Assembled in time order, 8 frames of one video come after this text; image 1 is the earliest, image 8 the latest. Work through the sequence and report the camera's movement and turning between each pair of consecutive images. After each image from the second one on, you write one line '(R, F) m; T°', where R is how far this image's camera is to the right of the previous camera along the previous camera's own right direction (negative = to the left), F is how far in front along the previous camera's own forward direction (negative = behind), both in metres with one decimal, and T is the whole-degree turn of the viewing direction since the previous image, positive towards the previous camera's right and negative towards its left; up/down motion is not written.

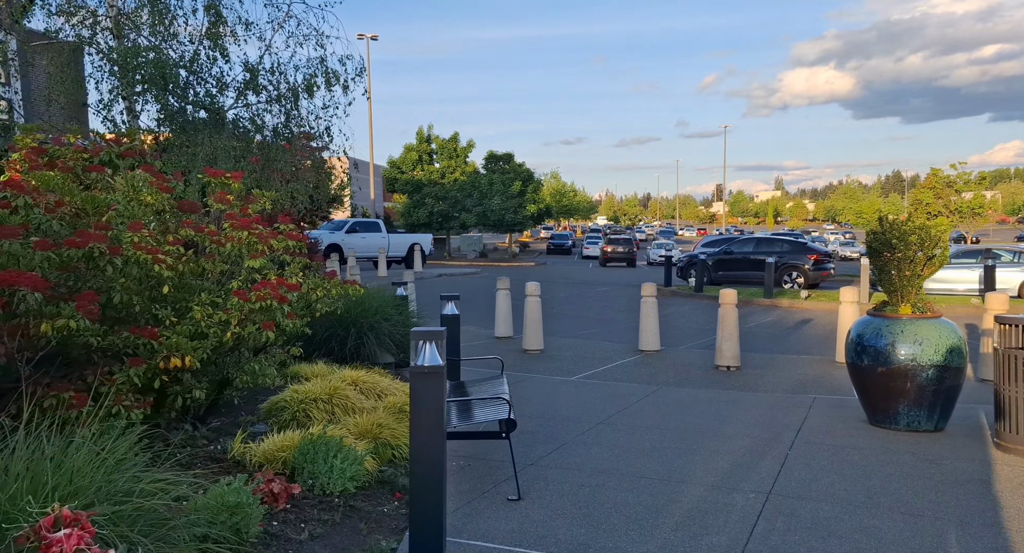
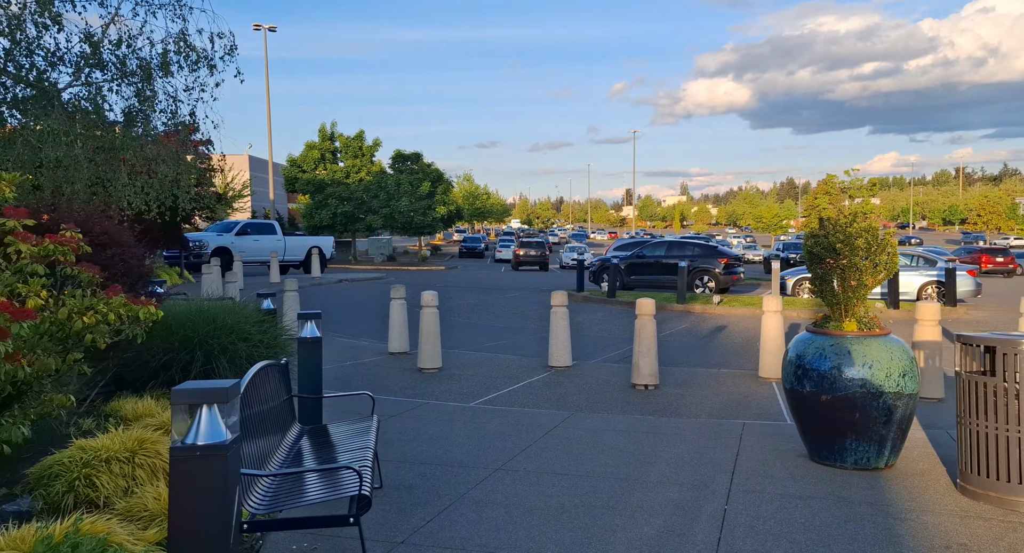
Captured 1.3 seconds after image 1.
(+0.3, +1.3) m; +6°
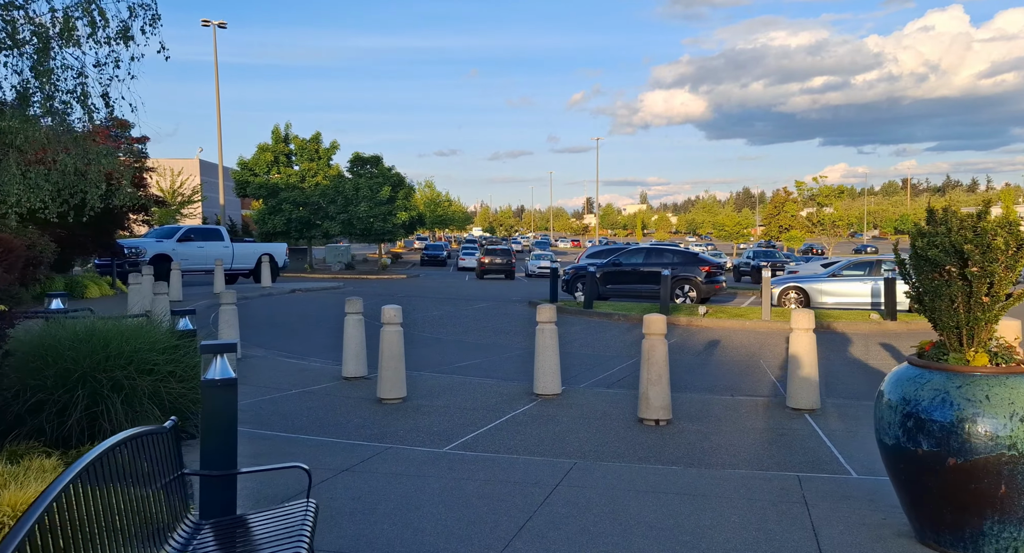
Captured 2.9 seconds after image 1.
(-0.2, +1.8) m; +3°
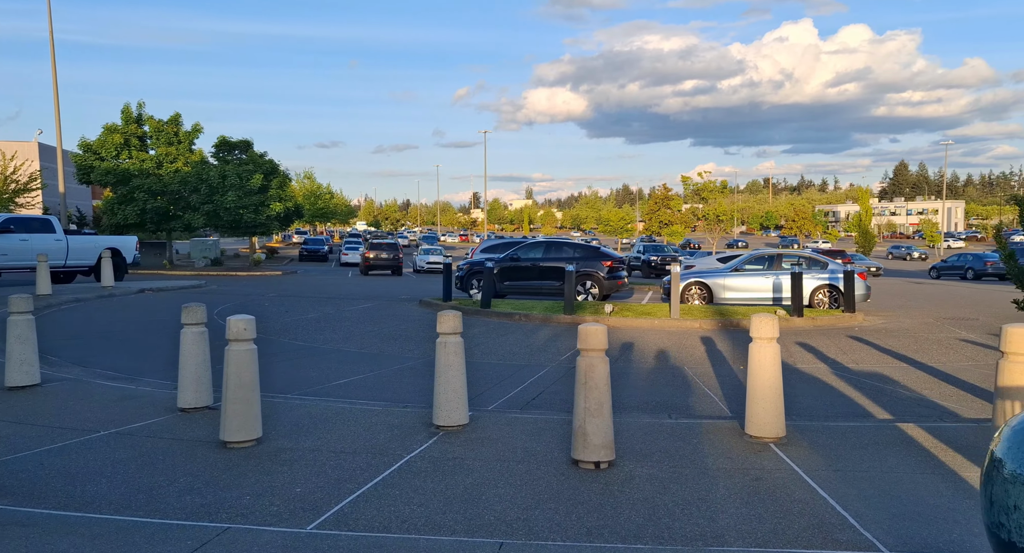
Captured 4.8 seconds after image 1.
(0.0, +2.1) m; +7°
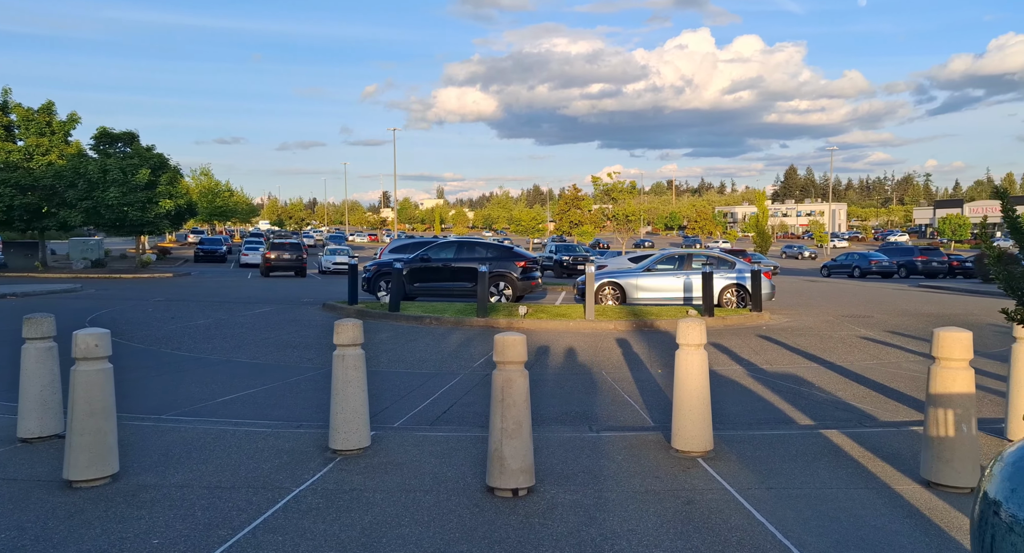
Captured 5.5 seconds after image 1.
(0.0, +0.7) m; +6°
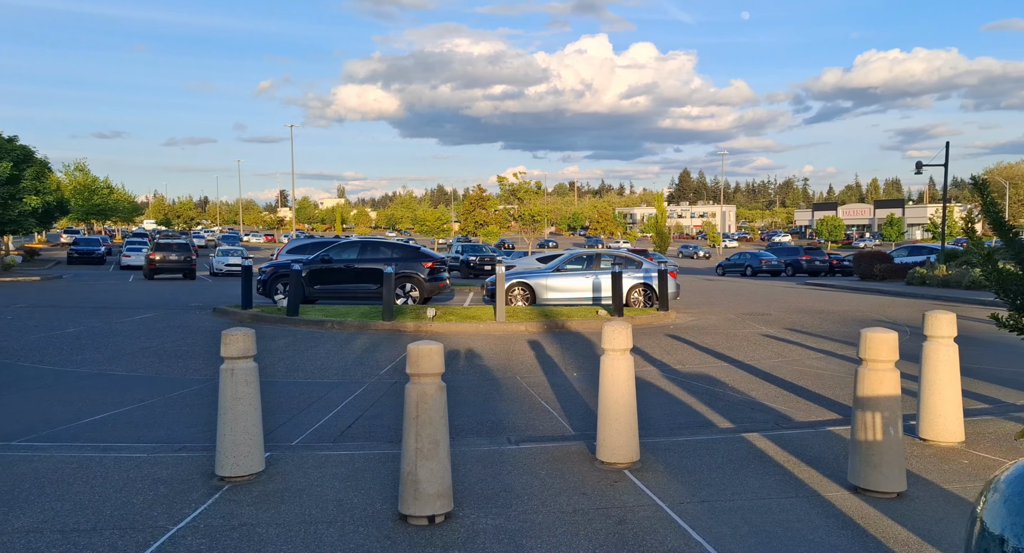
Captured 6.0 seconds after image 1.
(-0.1, +0.6) m; +6°
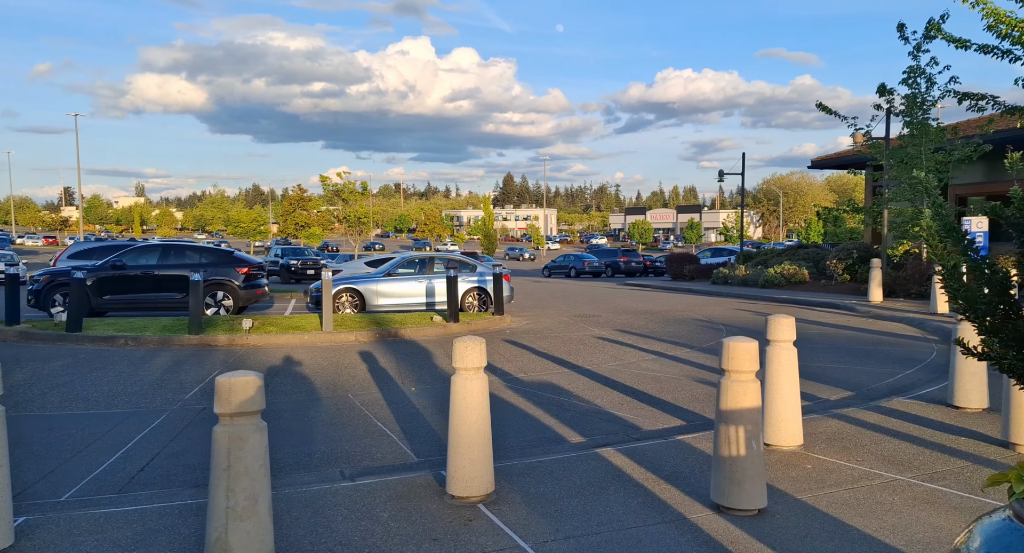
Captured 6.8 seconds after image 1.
(-0.1, +0.9) m; +12°
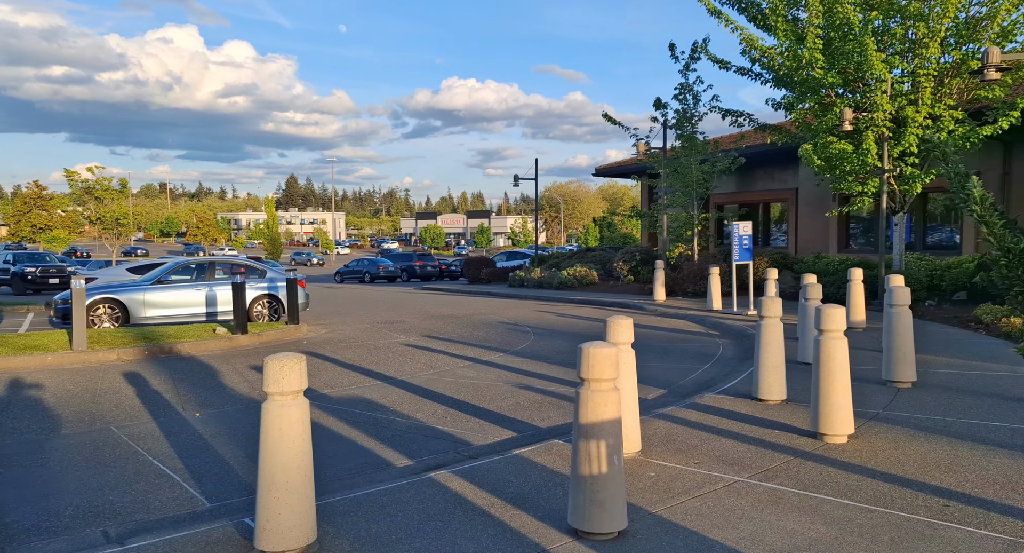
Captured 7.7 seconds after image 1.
(-0.2, +1.2) m; +14°
